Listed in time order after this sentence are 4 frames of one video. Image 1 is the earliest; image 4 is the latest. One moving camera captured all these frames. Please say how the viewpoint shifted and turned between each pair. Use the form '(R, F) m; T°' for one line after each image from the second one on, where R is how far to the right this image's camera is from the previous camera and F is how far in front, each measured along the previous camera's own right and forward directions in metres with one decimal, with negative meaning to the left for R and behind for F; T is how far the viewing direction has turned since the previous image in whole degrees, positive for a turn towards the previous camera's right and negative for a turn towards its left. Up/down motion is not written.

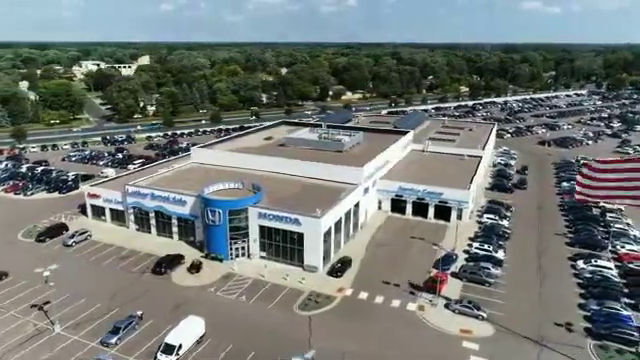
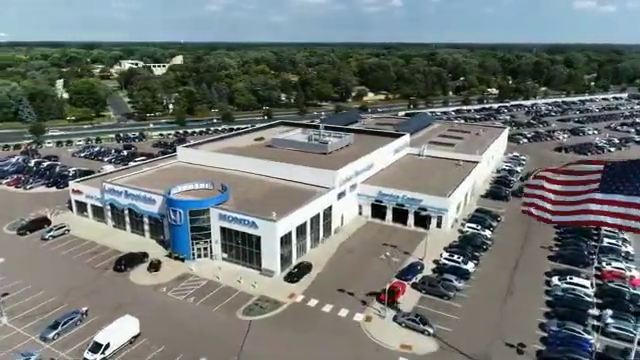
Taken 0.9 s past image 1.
(+6.7, +1.1) m; -5°
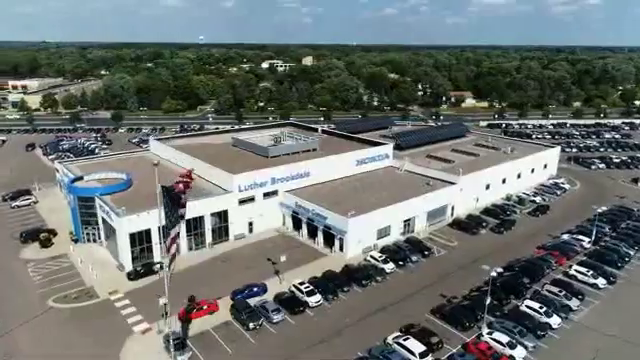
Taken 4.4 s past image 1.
(+24.0, +7.5) m; -20°
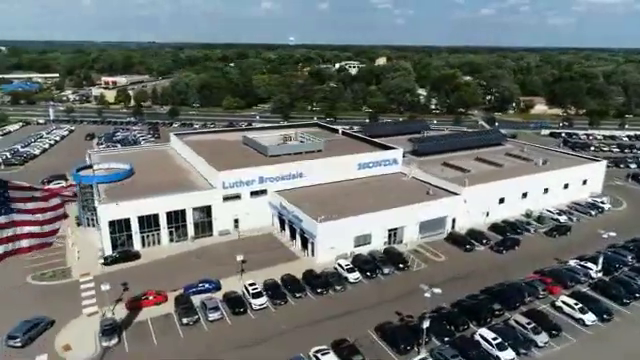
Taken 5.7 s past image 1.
(+9.5, +1.8) m; -11°
